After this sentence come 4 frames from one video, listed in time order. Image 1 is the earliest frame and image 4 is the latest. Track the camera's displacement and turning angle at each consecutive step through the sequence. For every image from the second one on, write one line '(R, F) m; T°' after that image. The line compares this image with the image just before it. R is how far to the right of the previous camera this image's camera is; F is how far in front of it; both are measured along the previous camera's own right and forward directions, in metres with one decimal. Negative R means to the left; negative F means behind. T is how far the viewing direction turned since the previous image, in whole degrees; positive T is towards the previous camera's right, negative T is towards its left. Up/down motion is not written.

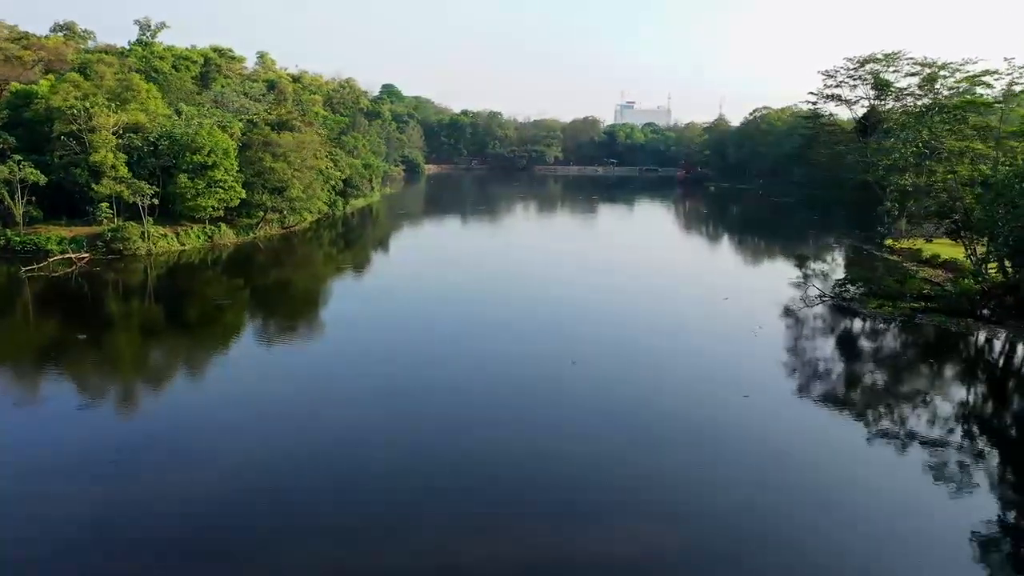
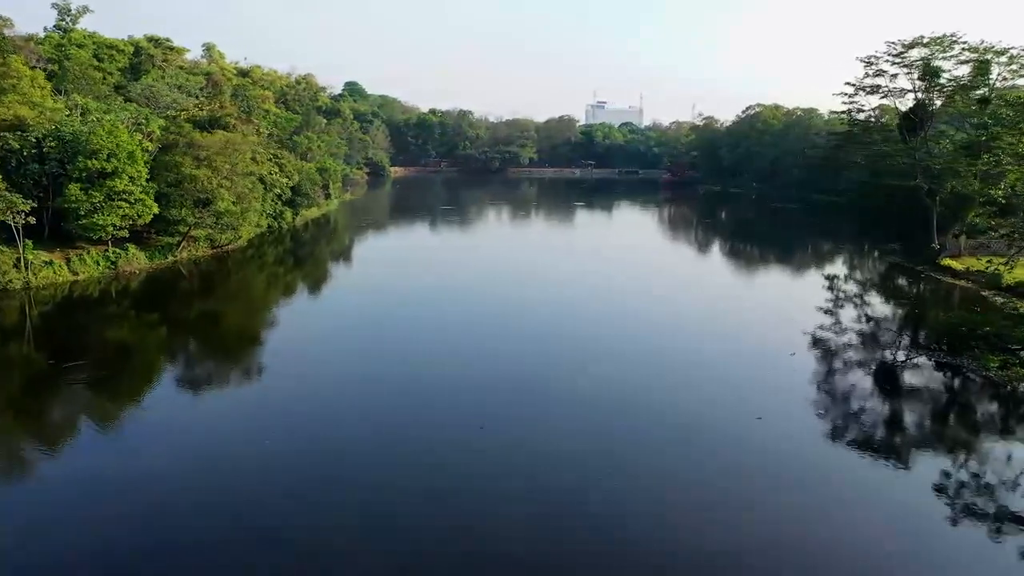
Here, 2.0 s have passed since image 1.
(-0.3, +3.5) m; +2°
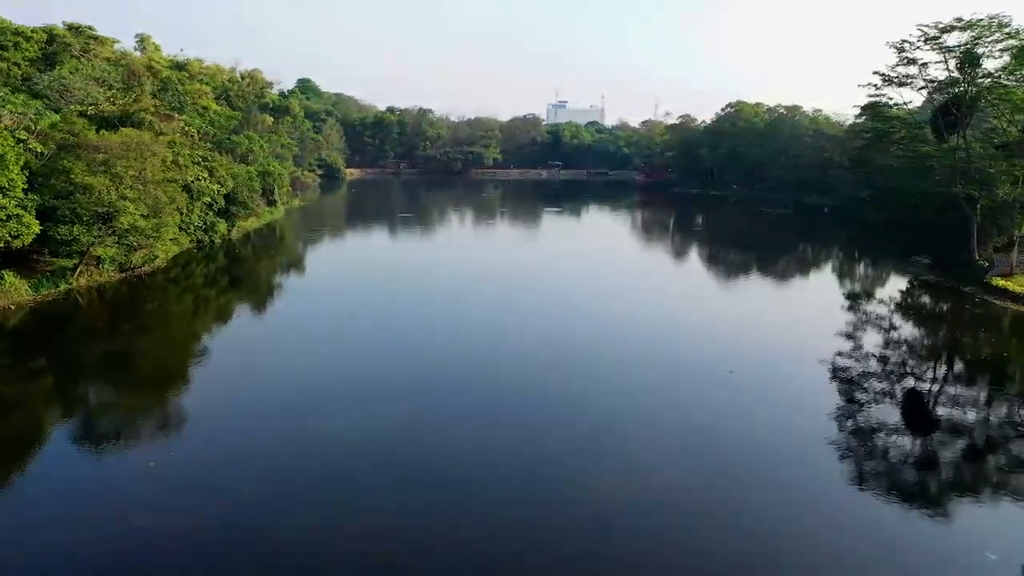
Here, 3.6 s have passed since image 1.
(-0.3, +2.7) m; +3°
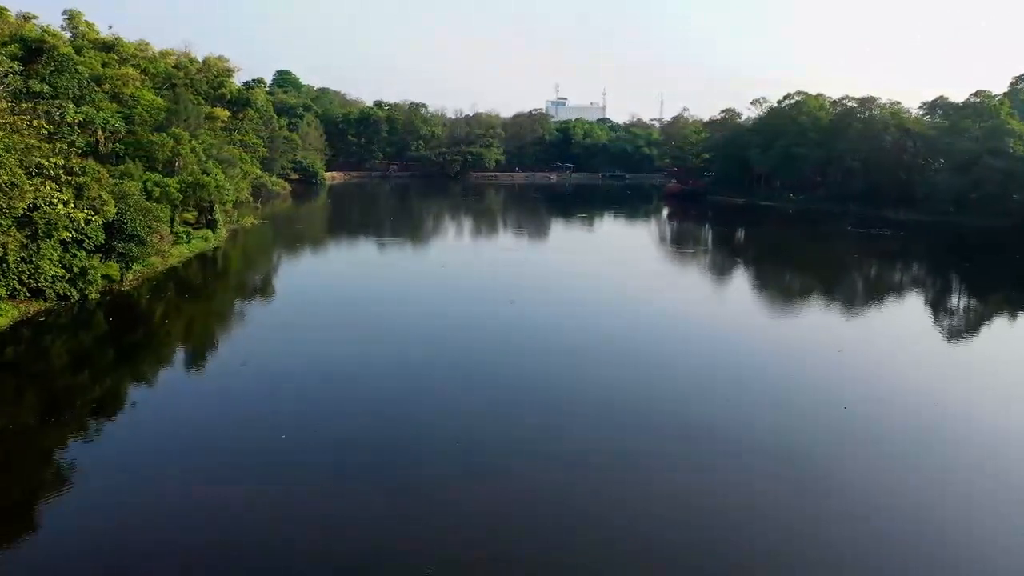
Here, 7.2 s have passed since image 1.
(-0.6, +6.4) m; 0°
